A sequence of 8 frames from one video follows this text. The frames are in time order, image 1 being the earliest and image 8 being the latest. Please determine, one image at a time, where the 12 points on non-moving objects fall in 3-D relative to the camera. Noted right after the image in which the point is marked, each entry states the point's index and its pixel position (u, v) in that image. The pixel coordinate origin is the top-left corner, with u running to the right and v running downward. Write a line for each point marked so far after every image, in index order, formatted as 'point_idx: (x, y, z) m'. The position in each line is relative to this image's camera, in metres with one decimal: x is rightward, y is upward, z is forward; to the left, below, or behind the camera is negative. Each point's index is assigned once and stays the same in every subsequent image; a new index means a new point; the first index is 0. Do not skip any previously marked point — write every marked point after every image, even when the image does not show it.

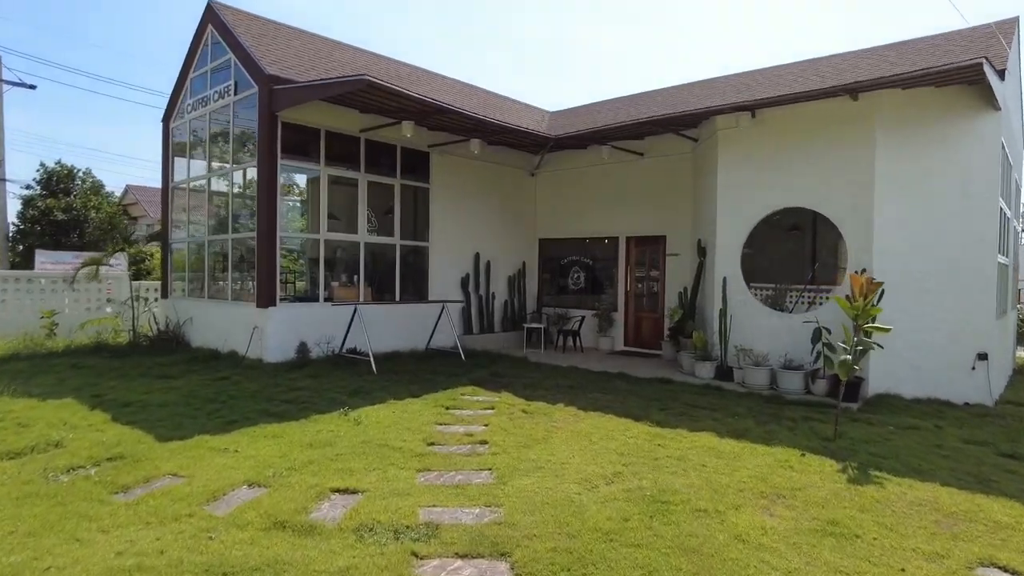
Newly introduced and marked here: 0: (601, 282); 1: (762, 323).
0: (+1.4, +0.1, +11.0) m
1: (+2.9, -0.4, +7.8) m
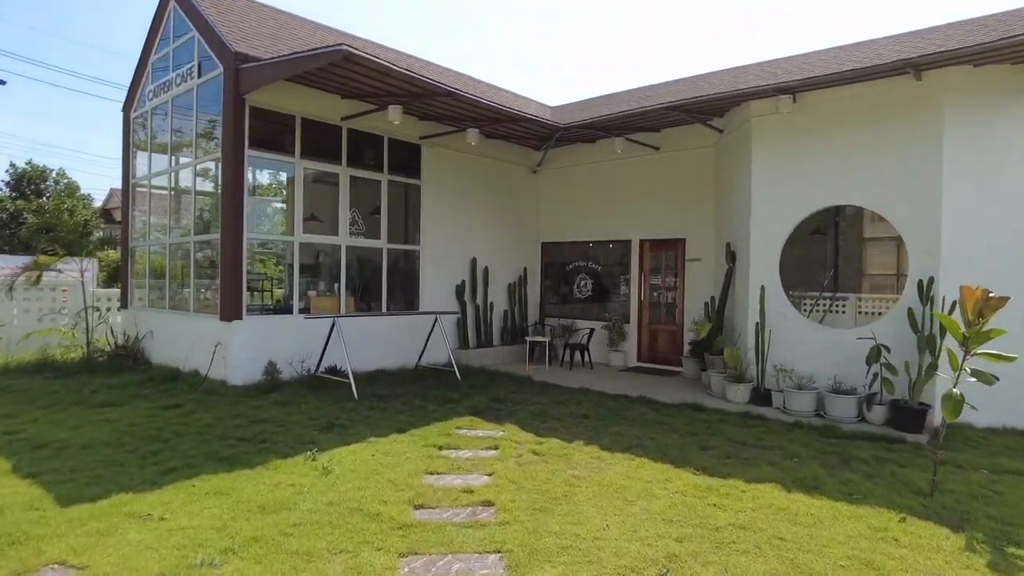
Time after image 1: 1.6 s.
0: (+1.5, 0.0, +9.9) m
1: (+3.0, -0.5, +6.7) m
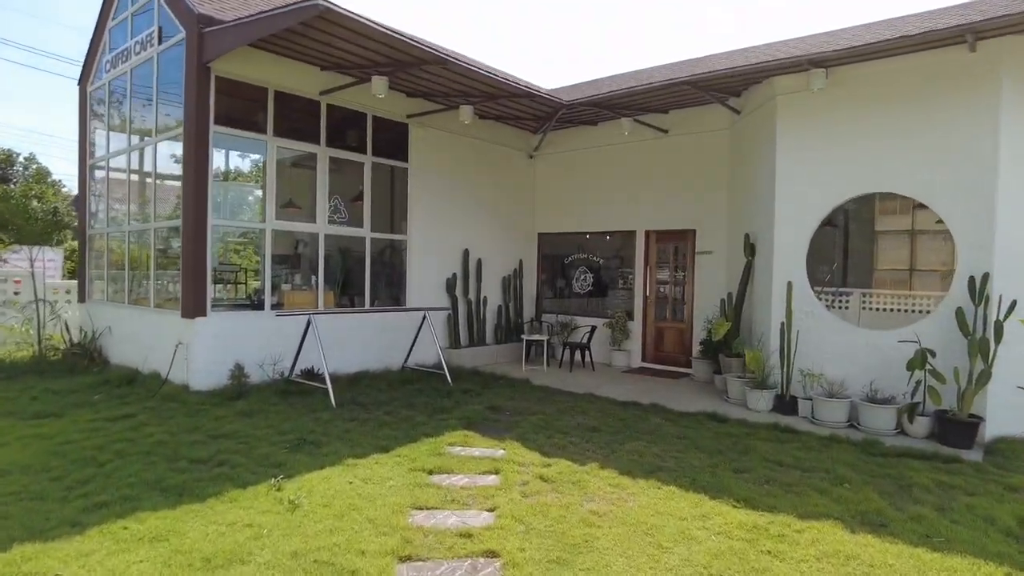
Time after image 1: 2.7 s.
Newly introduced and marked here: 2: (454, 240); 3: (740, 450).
0: (+1.4, 0.0, +9.2) m
1: (+3.0, -0.5, +6.0) m
2: (-0.8, +0.6, +8.8) m
3: (+1.6, -1.2, +4.8) m
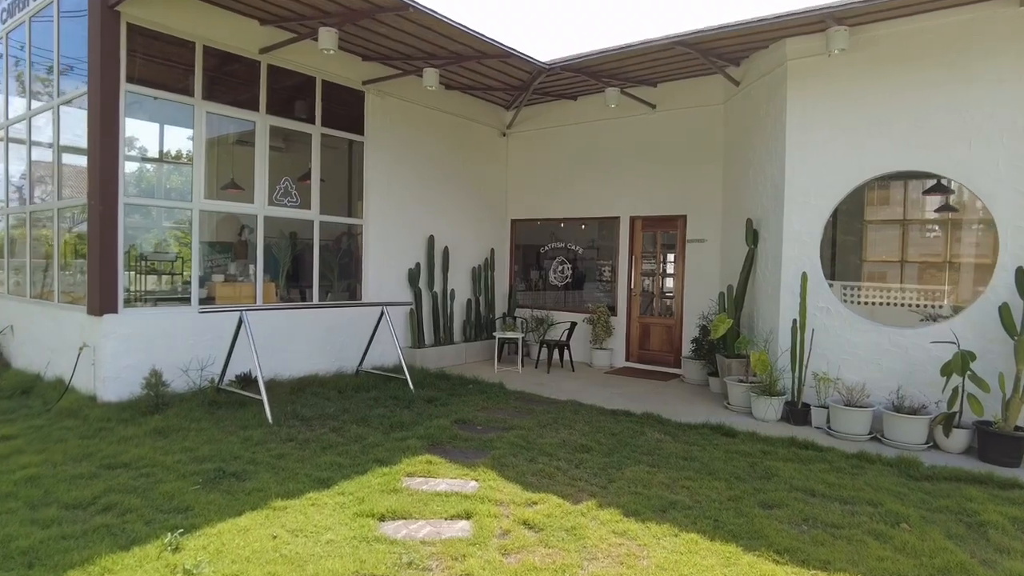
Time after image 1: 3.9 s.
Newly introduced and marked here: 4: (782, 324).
0: (+1.0, +0.1, +8.4) m
1: (+2.7, -0.4, +5.3) m
2: (-1.1, +0.7, +7.8) m
3: (+1.5, -1.1, +4.0) m
4: (+2.3, -0.3, +5.7) m
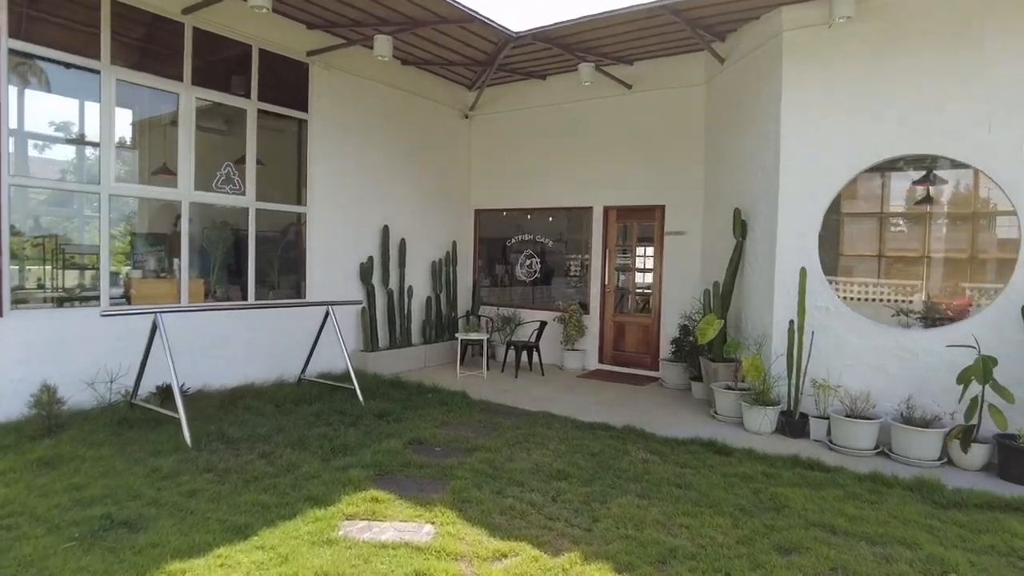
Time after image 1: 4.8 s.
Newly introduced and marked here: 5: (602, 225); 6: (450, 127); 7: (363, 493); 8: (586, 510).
0: (+0.6, +0.2, +7.7) m
1: (+2.5, -0.4, +4.7) m
2: (-1.5, +0.8, +7.1) m
3: (+1.3, -1.1, +3.4) m
4: (+2.0, -0.3, +5.1) m
5: (+1.0, +0.7, +7.4) m
6: (-0.8, +2.0, +8.1) m
7: (-0.7, -1.0, +3.4) m
8: (+0.4, -1.1, +3.3) m
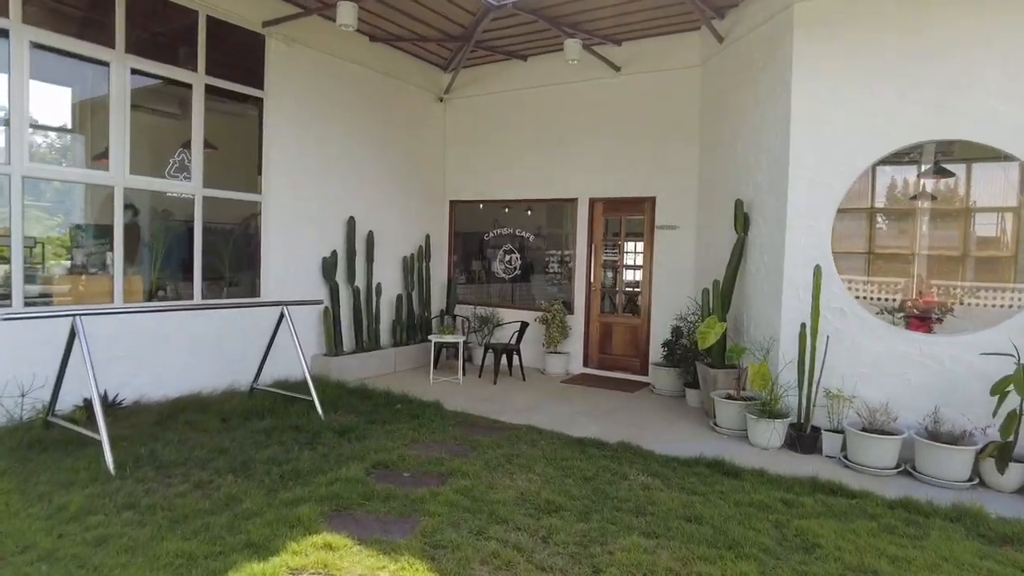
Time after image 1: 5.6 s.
0: (+0.4, +0.2, +7.2) m
1: (+2.4, -0.4, +4.3) m
2: (-1.7, +0.8, +6.4) m
3: (+1.2, -1.1, +2.9) m
4: (+1.9, -0.3, +4.6) m
5: (+0.8, +0.7, +6.9) m
6: (-1.0, +2.0, +7.5) m
7: (-0.8, -1.0, +2.8) m
8: (+0.3, -1.1, +2.7) m
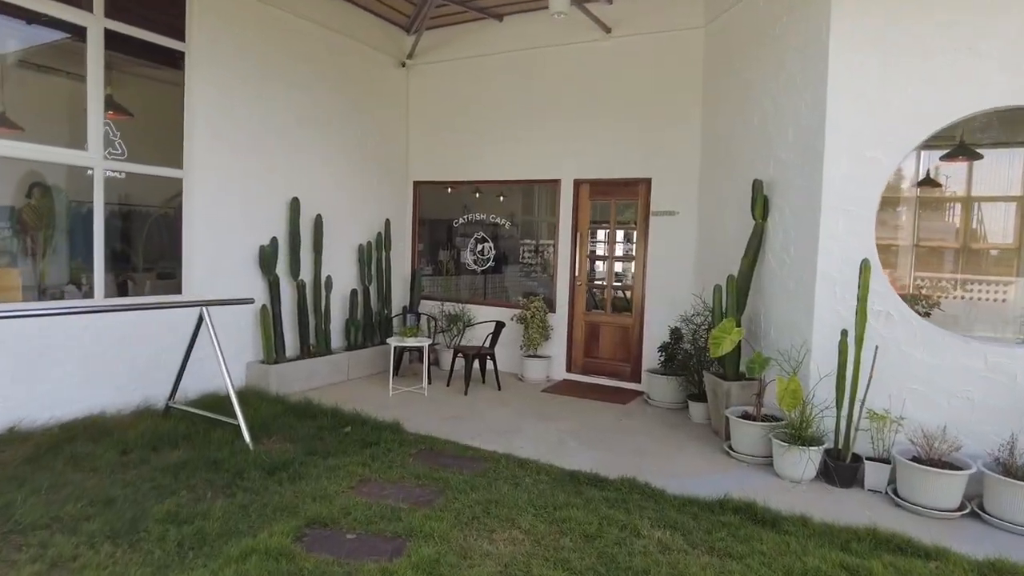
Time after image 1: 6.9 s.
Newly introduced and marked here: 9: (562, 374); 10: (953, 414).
0: (+0.1, +0.3, +6.3) m
1: (+2.3, -0.4, +3.5) m
2: (-1.9, +0.8, +5.4) m
3: (+1.2, -1.1, +2.1) m
4: (+1.7, -0.3, +3.8) m
5: (+0.5, +0.8, +6.0) m
6: (-1.3, +2.1, +6.5) m
7: (-0.9, -1.0, +1.9) m
8: (+0.3, -1.1, +1.9) m
9: (+0.5, -0.8, +6.1) m
10: (+2.3, -0.7, +3.5) m
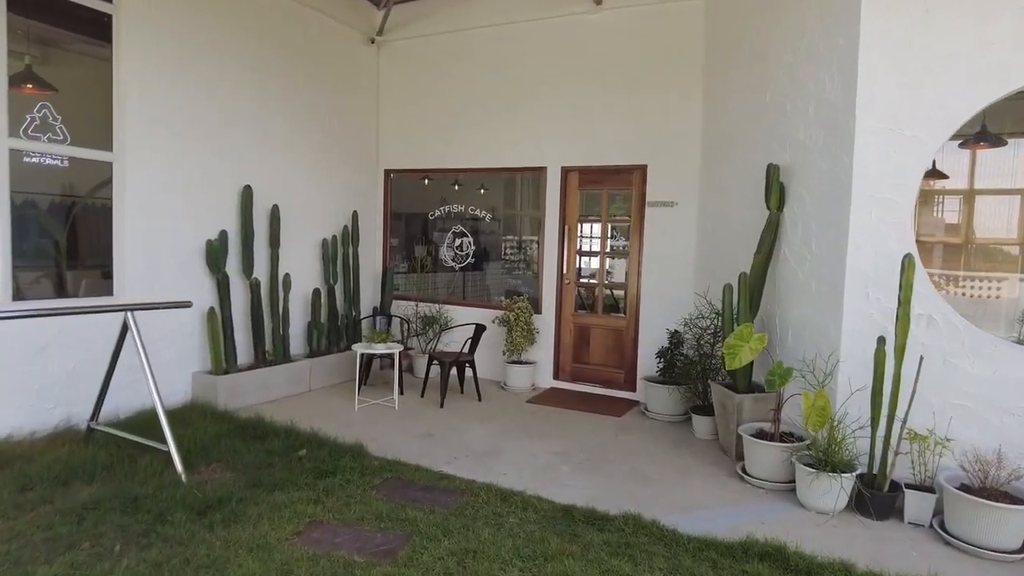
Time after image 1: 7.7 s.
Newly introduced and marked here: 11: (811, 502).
0: (-0.1, +0.3, +5.7) m
1: (+2.2, -0.4, +3.0) m
2: (-2.0, +0.8, +4.8) m
3: (+1.1, -1.1, +1.5) m
4: (+1.7, -0.3, +3.3) m
5: (+0.4, +0.8, +5.5) m
6: (-1.4, +2.1, +5.9) m
7: (-0.9, -1.1, +1.3) m
8: (+0.2, -1.1, +1.3) m
9: (+0.3, -0.8, +5.5) m
10: (+2.2, -0.7, +3.0) m
11: (+1.4, -1.0, +3.1) m
